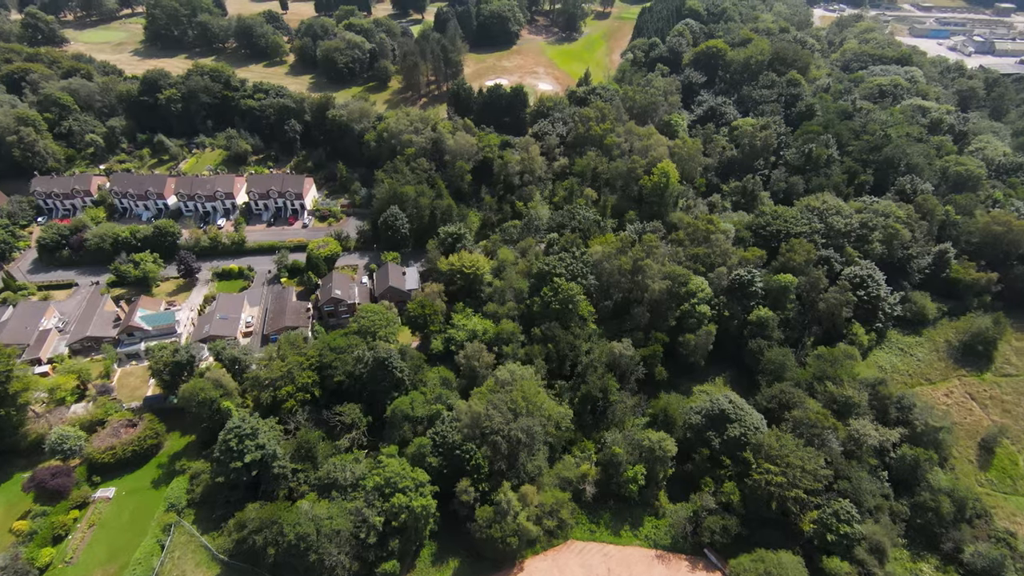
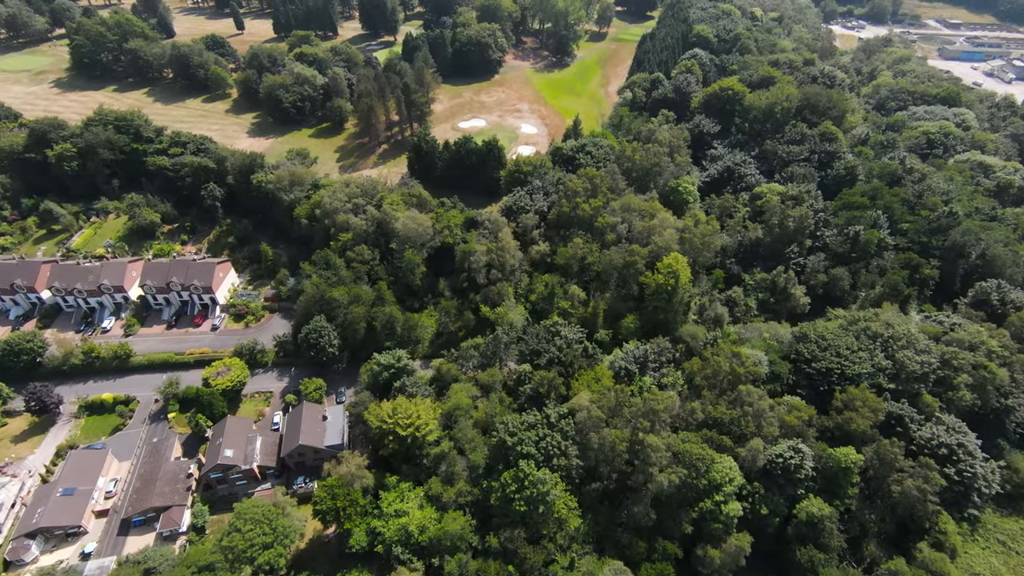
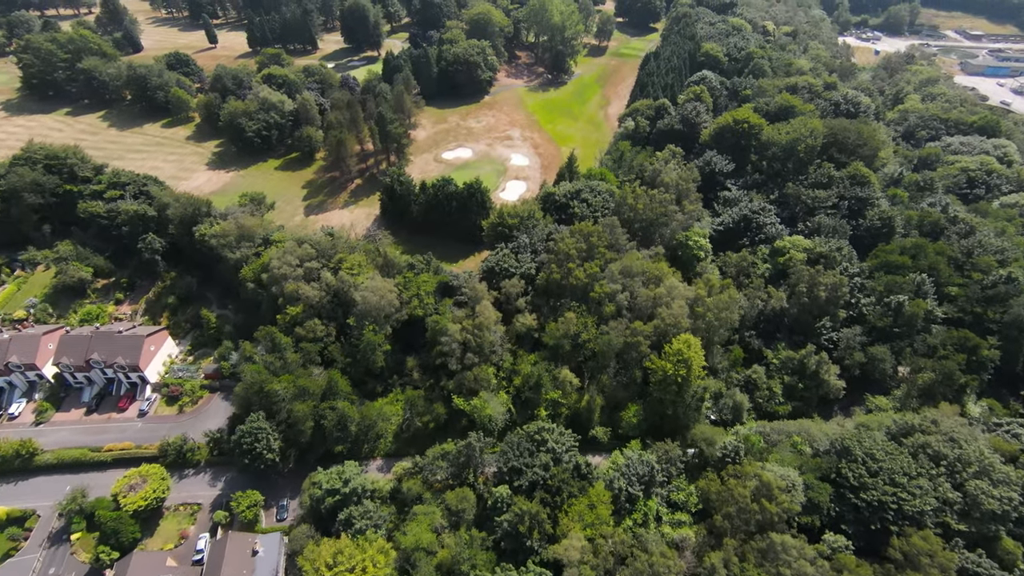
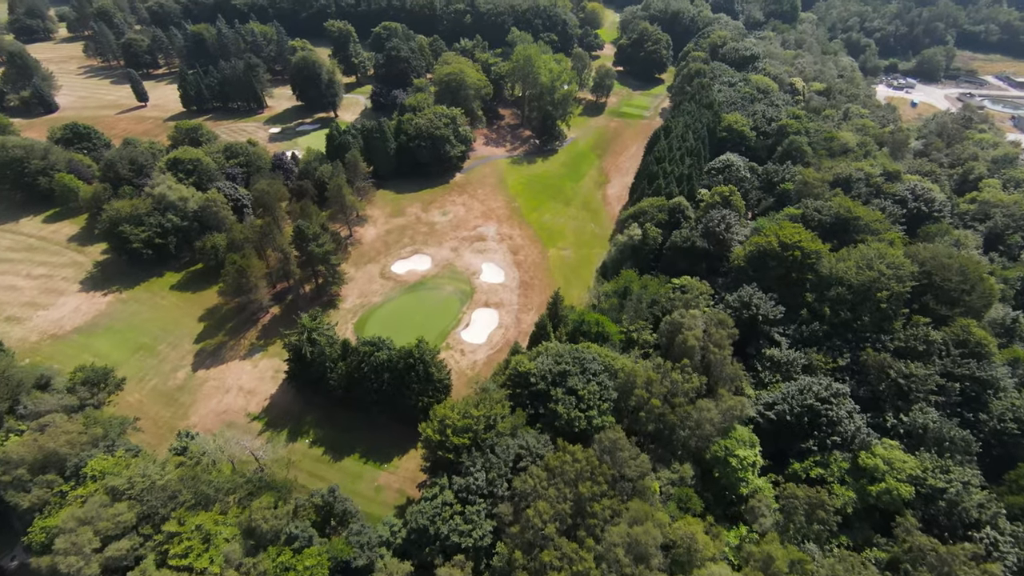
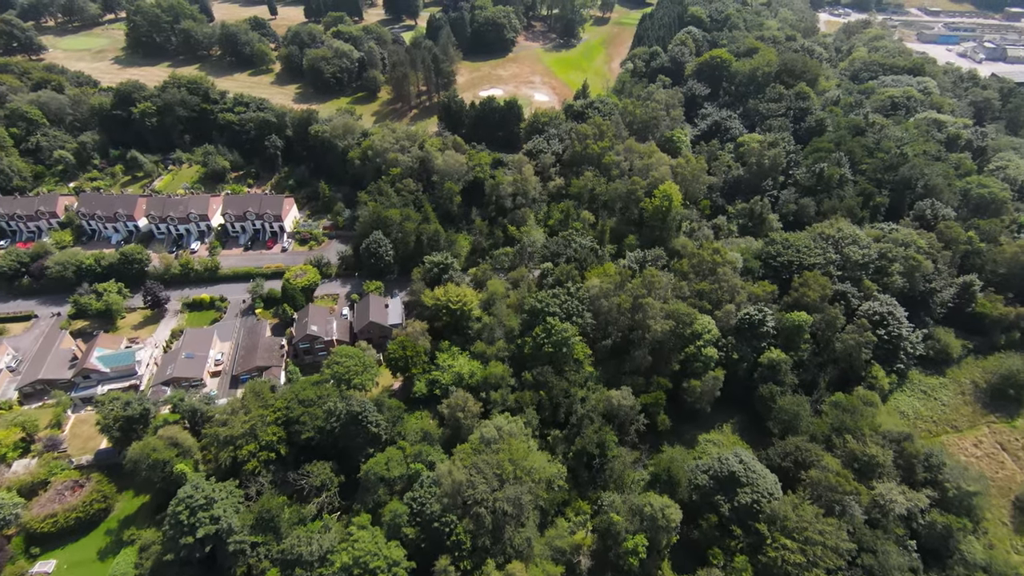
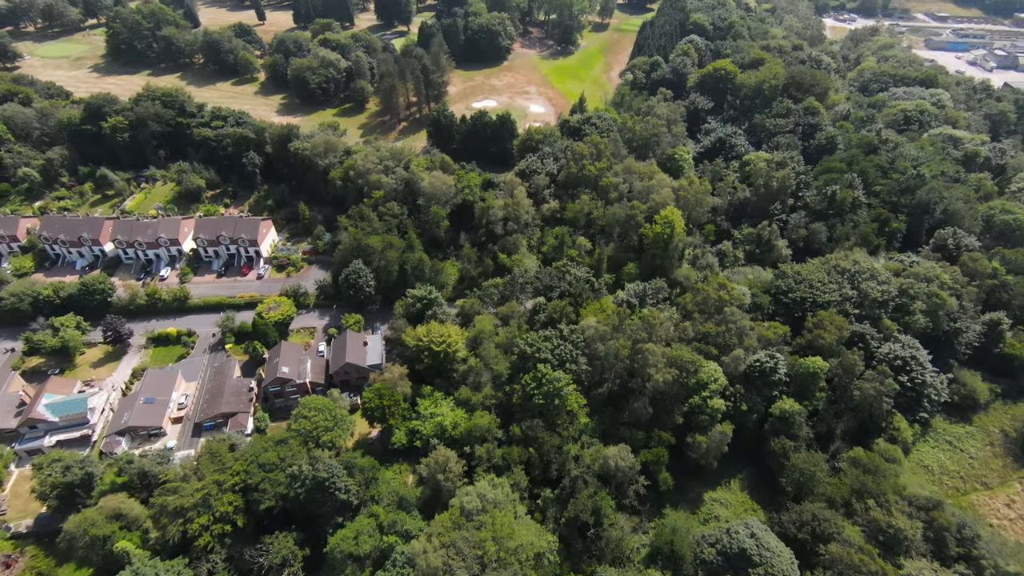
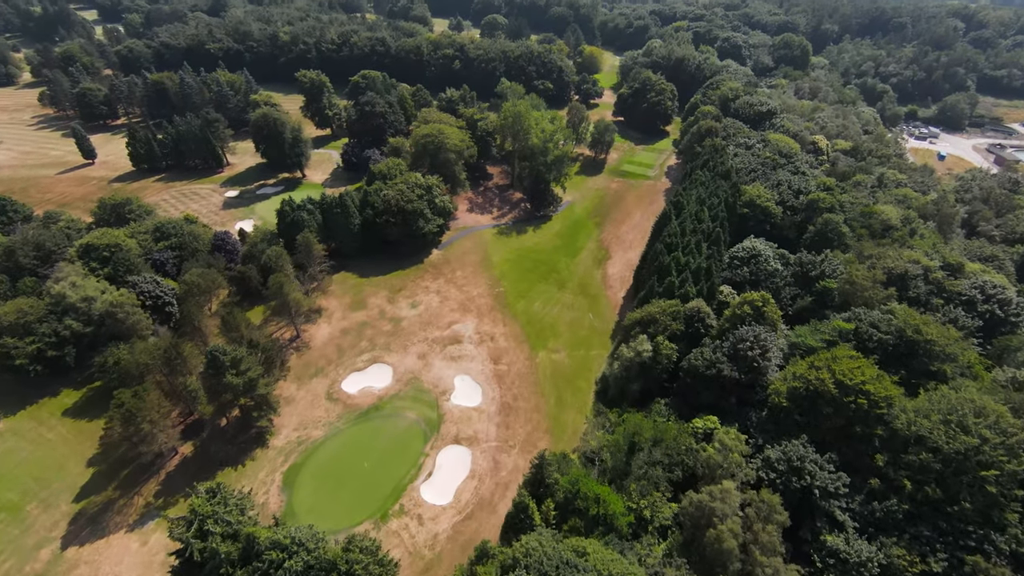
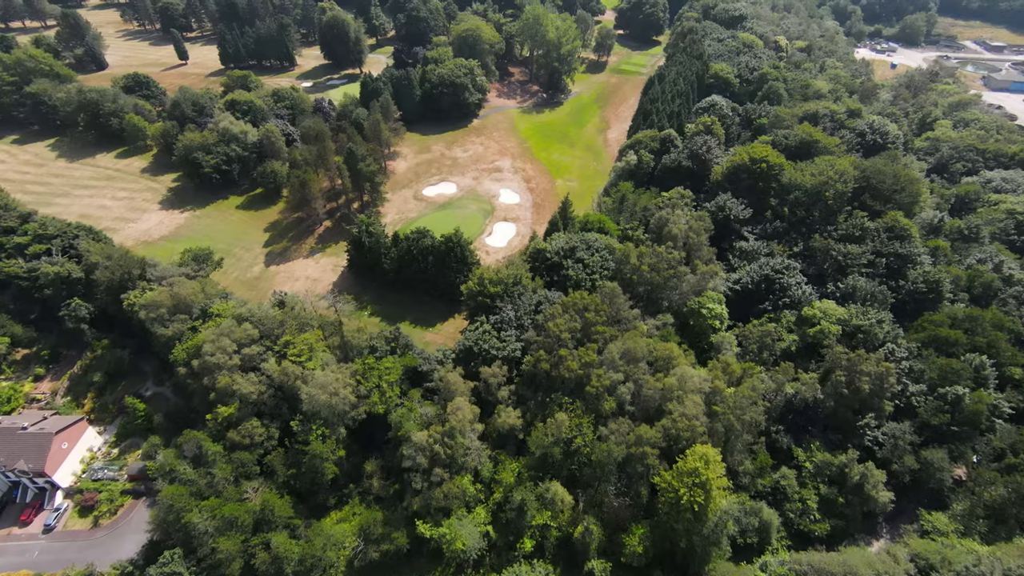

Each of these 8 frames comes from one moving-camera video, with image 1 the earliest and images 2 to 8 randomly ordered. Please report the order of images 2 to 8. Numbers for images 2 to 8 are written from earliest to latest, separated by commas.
5, 6, 2, 3, 8, 4, 7
